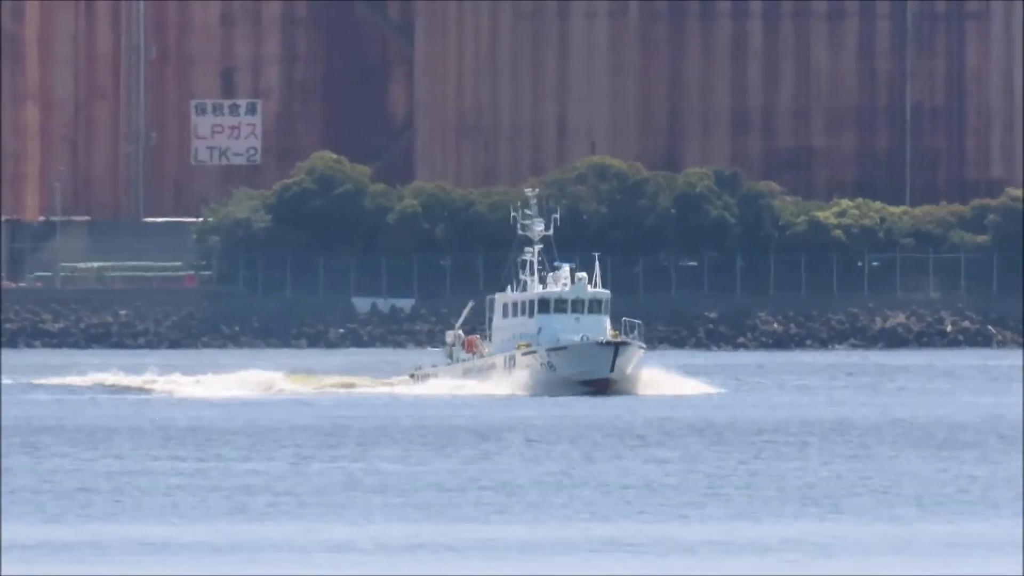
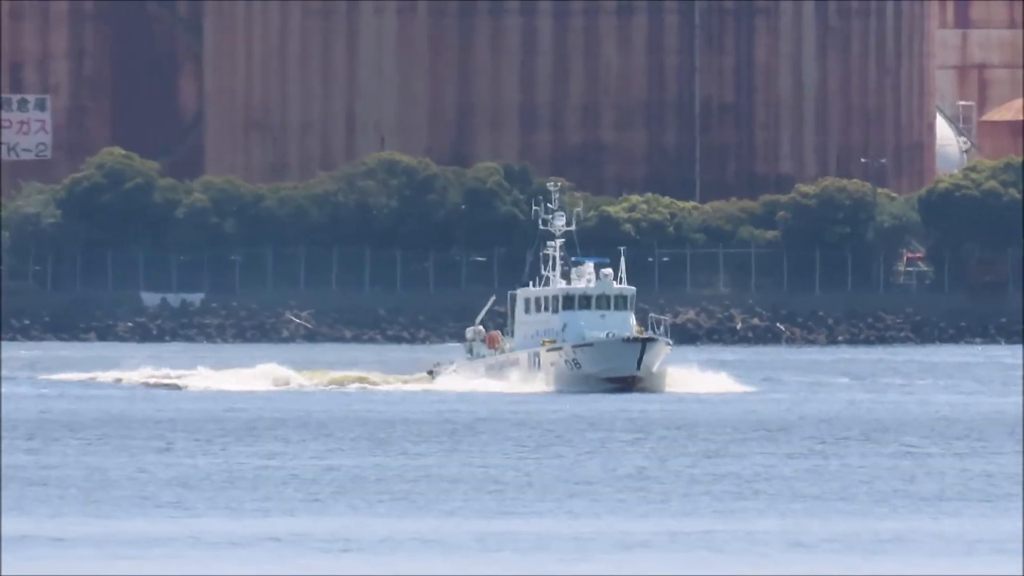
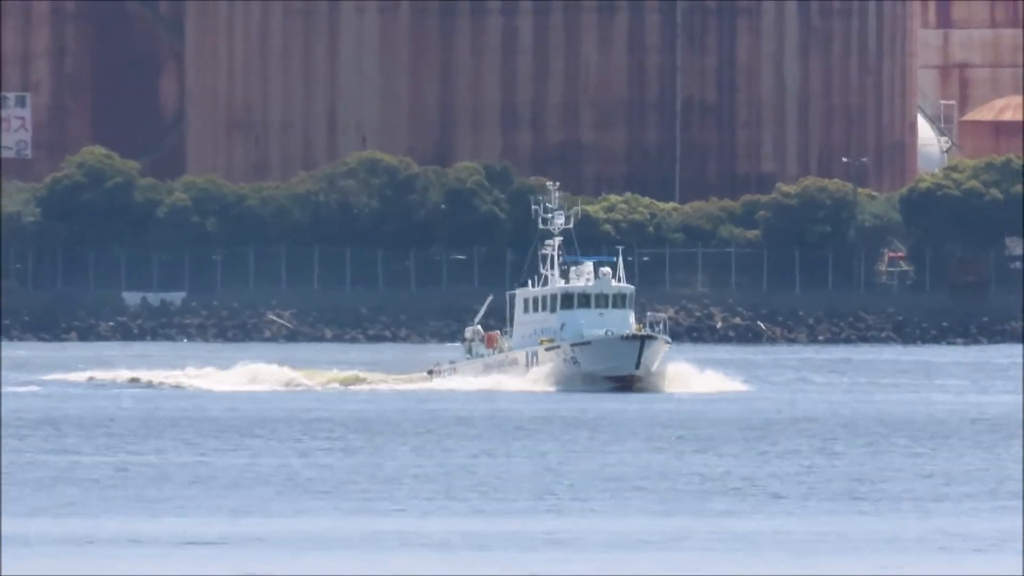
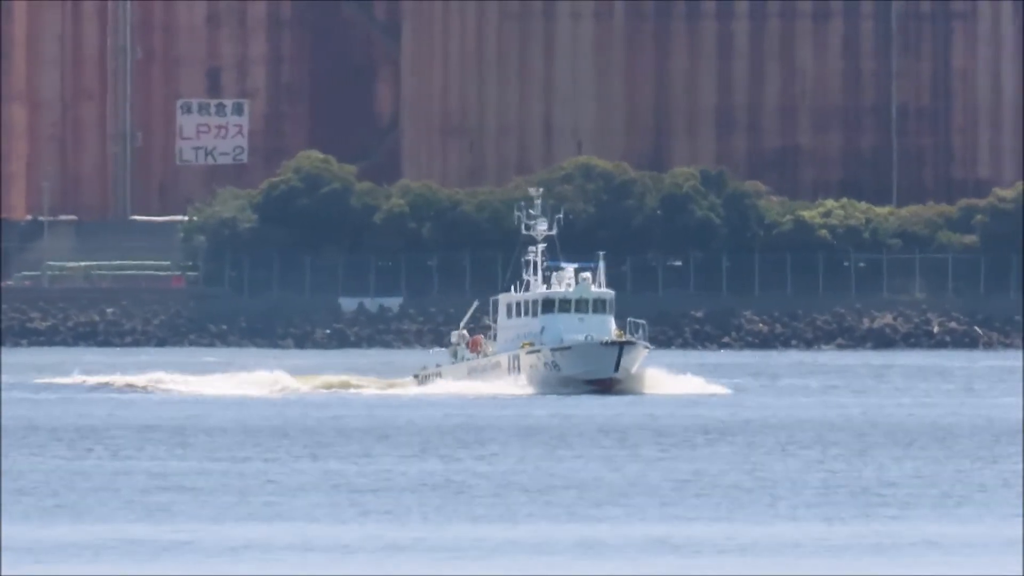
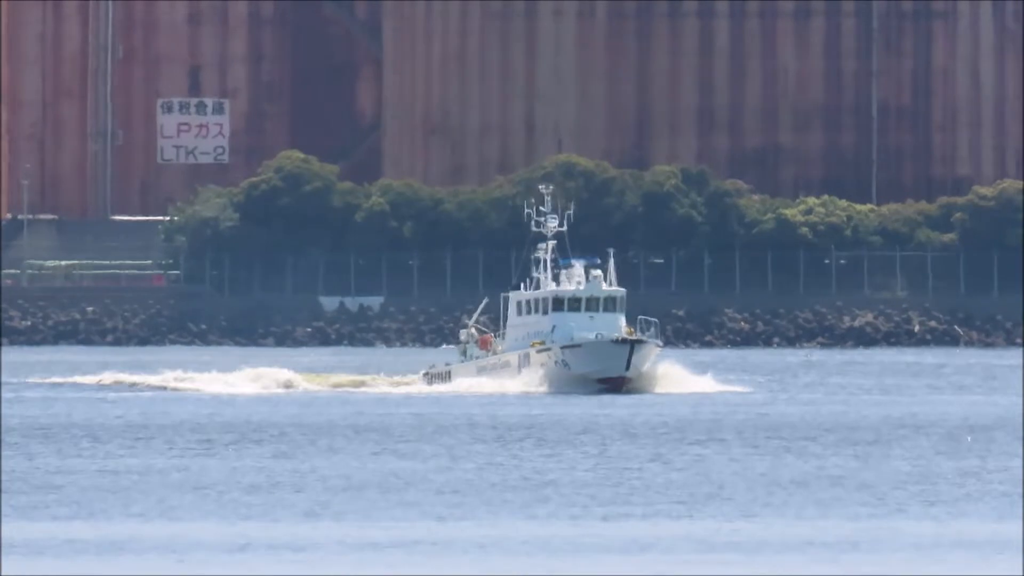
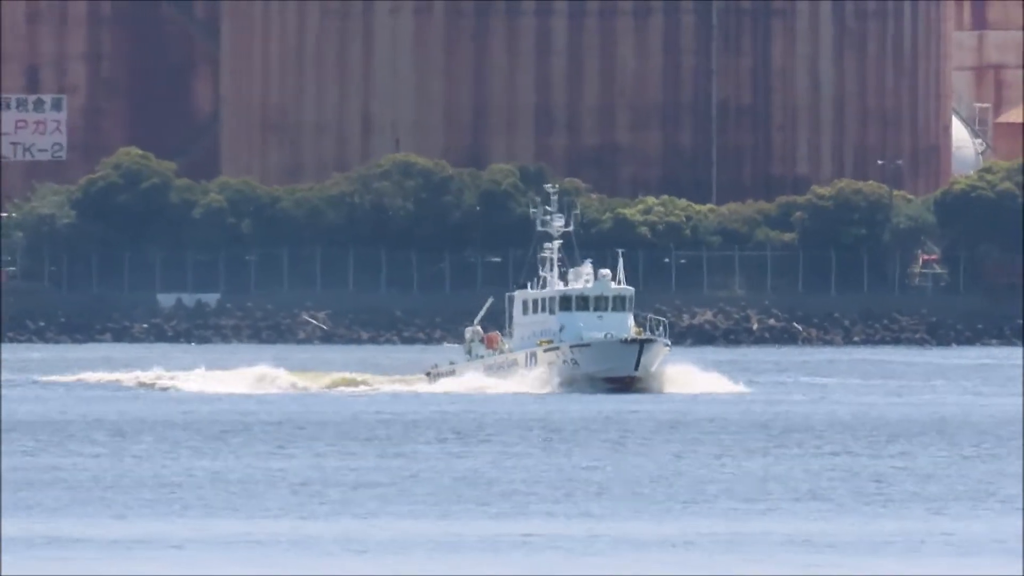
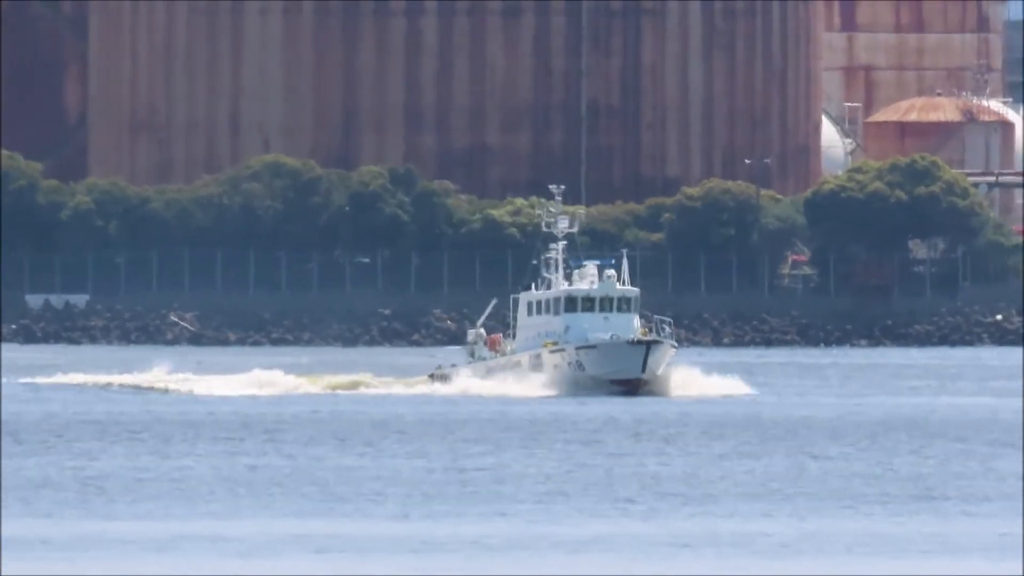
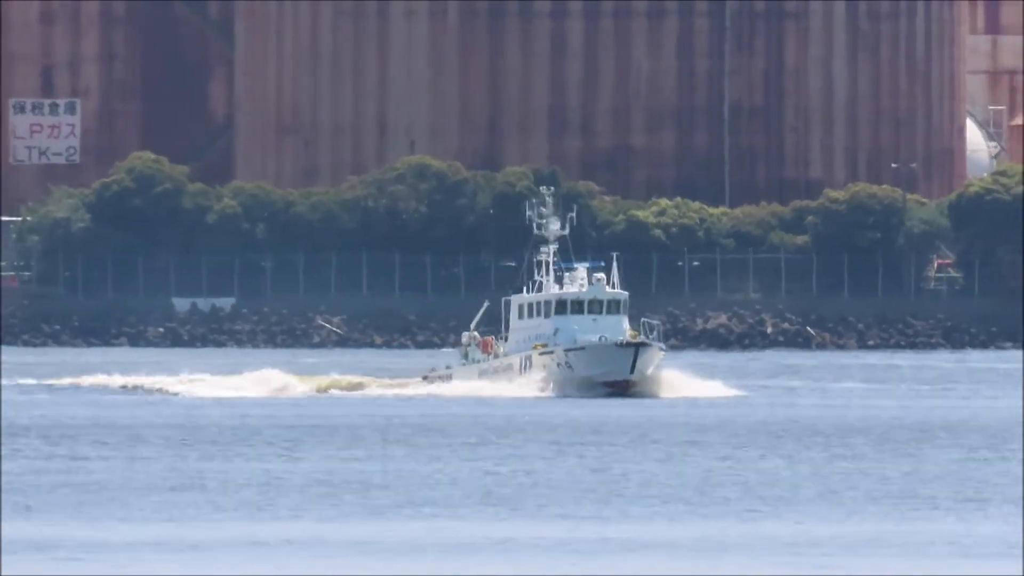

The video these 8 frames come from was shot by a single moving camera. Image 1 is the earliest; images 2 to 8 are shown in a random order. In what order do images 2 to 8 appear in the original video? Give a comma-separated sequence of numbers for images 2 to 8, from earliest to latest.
4, 5, 8, 6, 2, 3, 7
